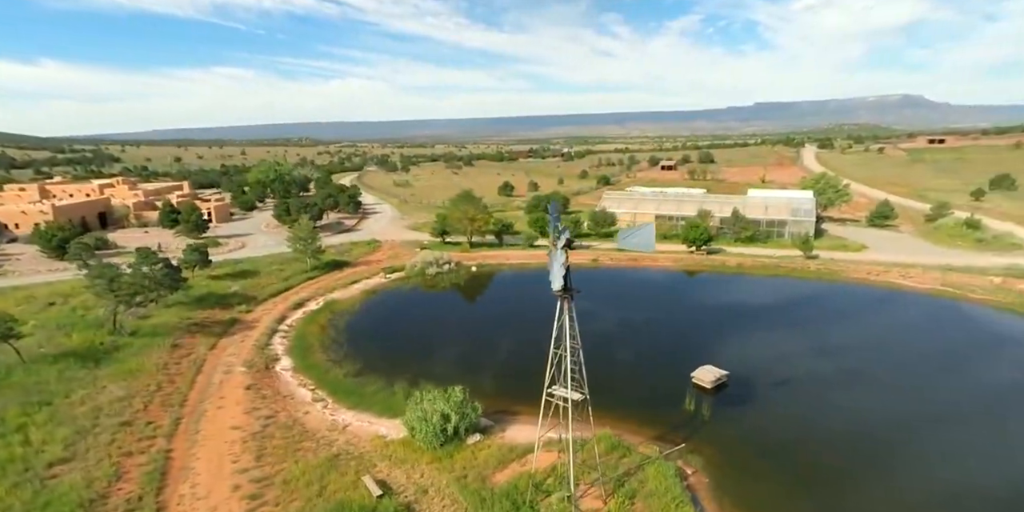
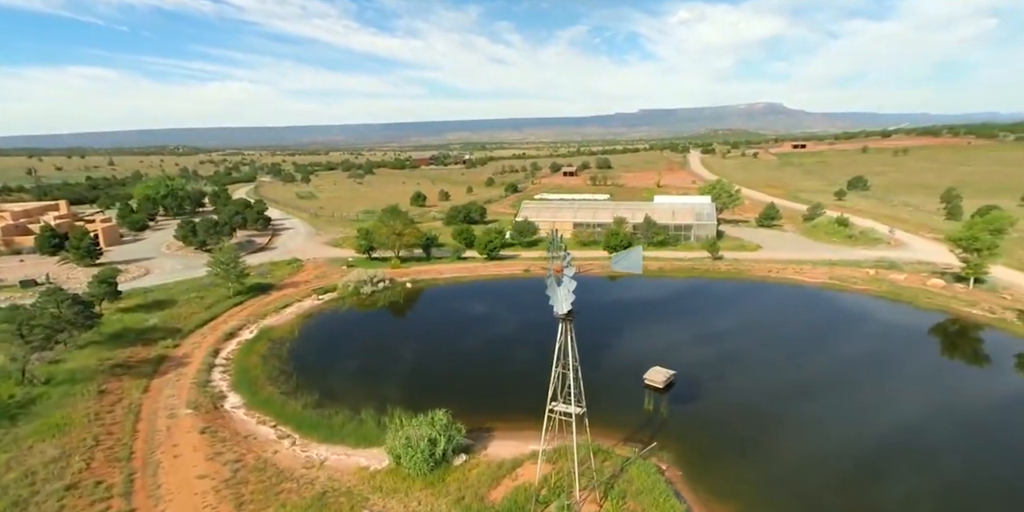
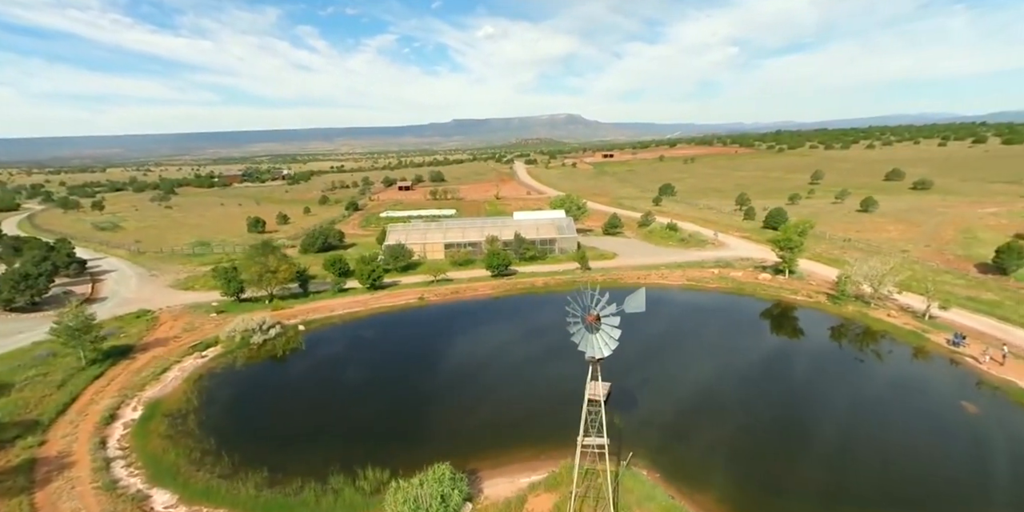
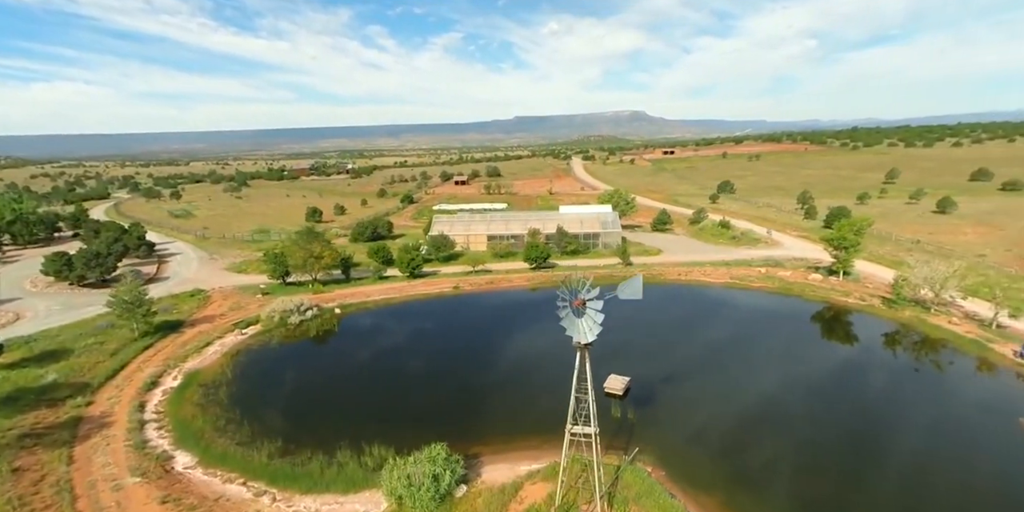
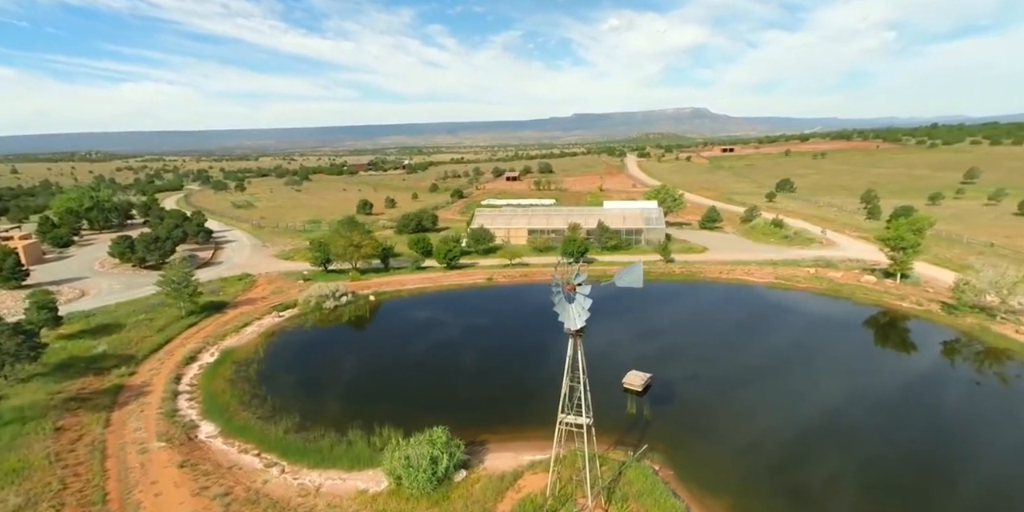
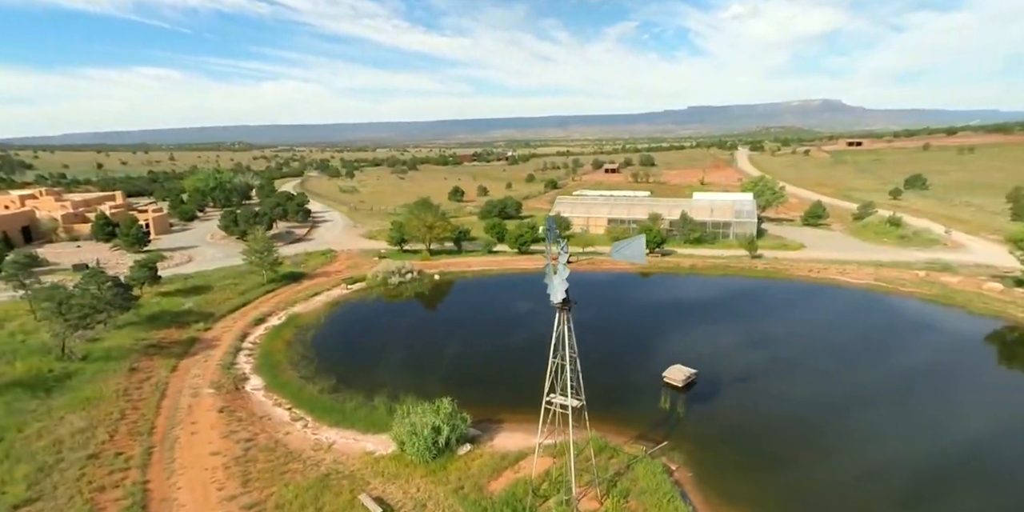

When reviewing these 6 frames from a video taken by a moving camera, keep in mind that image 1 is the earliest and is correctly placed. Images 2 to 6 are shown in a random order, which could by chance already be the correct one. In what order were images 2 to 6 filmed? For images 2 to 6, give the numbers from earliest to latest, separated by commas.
6, 2, 5, 4, 3
